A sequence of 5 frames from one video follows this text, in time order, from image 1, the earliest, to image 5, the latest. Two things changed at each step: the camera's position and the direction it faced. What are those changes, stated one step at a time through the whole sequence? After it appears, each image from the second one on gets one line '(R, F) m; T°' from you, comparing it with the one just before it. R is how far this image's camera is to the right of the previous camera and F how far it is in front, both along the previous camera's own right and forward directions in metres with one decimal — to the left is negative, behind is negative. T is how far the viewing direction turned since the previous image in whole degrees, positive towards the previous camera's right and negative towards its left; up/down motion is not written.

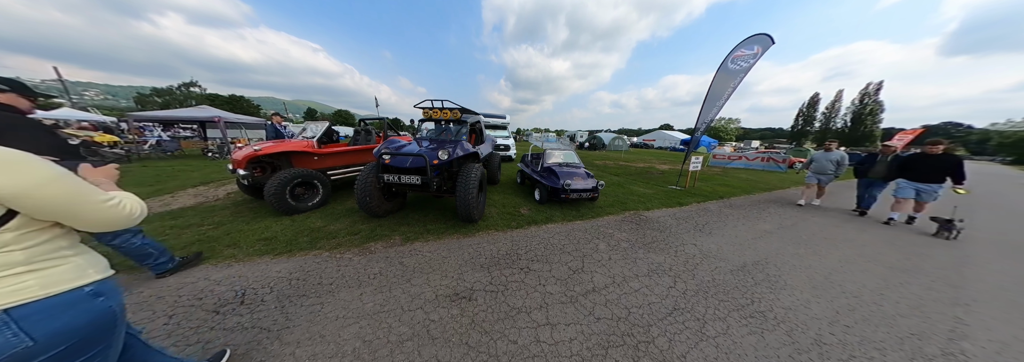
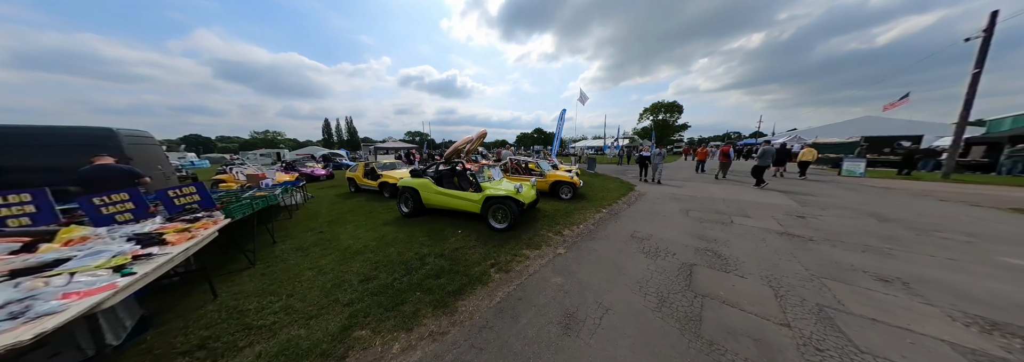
(+0.1, +1.0) m; +13°
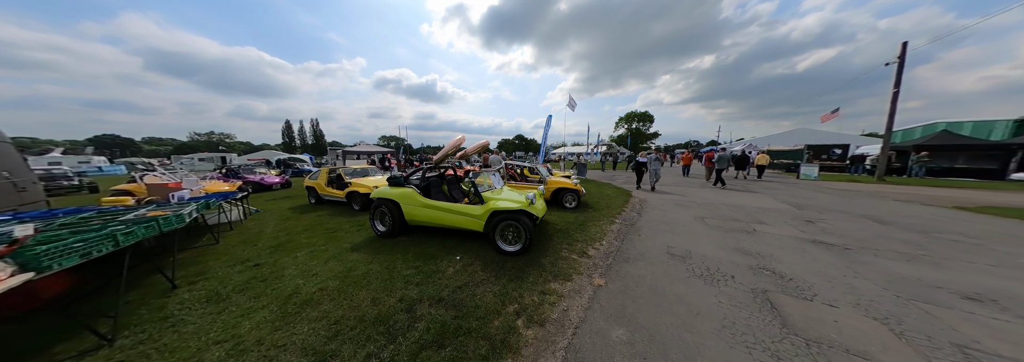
(-0.6, +0.9) m; +6°
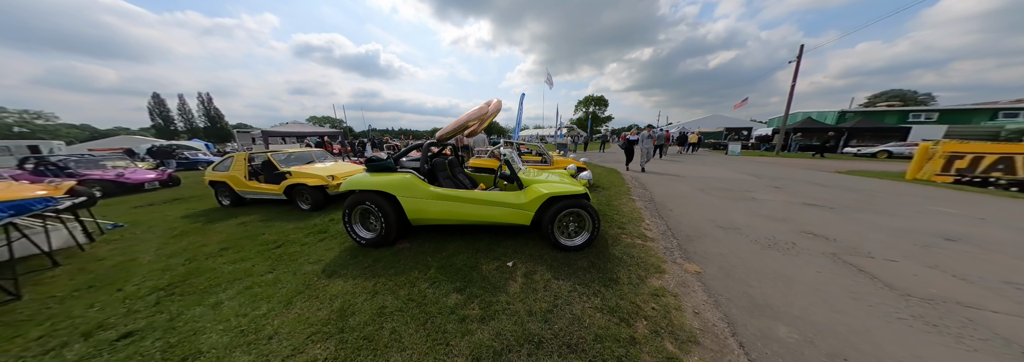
(-1.2, +1.0) m; +11°
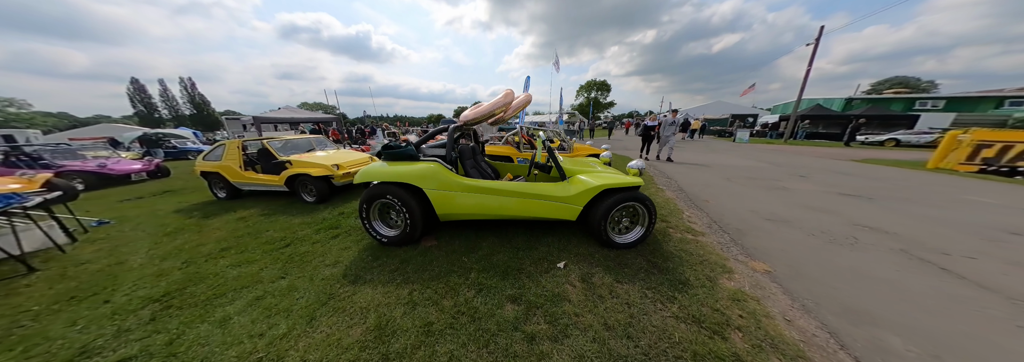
(-0.5, +0.3) m; +1°
